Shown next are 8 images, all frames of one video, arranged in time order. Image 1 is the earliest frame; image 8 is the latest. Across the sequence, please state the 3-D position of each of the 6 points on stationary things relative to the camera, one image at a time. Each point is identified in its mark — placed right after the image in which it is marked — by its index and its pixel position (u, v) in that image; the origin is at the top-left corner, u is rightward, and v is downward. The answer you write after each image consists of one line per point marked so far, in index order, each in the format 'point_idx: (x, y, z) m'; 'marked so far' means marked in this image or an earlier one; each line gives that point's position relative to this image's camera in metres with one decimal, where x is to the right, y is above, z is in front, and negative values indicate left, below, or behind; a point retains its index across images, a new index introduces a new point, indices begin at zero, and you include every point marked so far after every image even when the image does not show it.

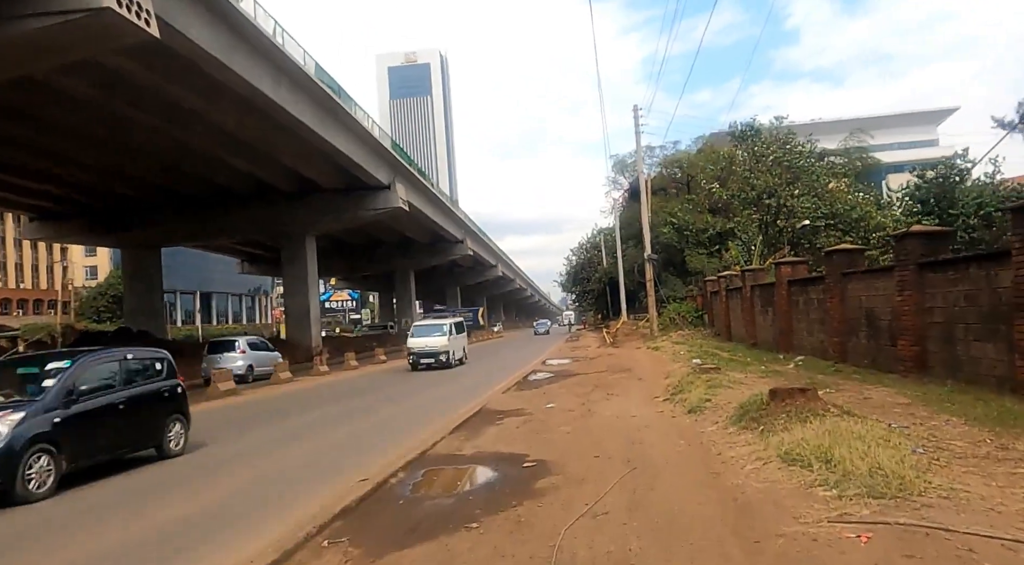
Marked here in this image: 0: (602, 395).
0: (+1.6, -2.0, +12.1) m
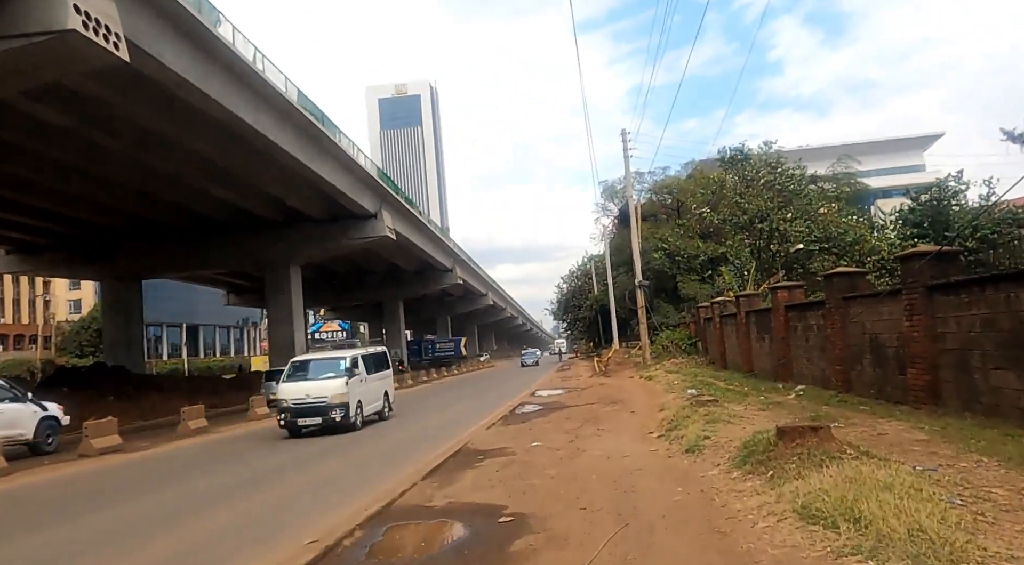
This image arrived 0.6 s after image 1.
0: (+1.3, -2.4, +11.3) m
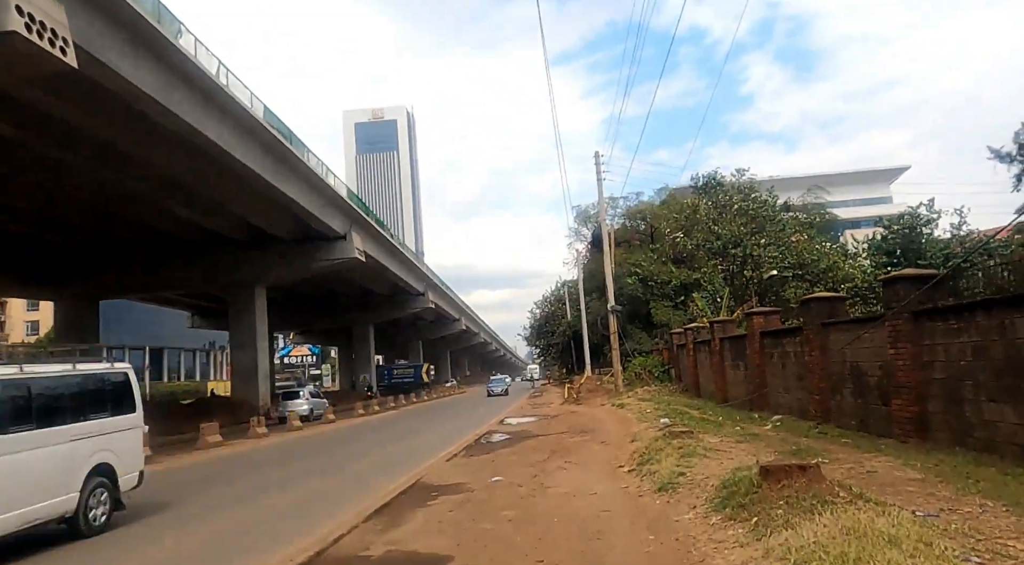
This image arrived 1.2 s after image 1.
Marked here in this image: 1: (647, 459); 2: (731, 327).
0: (+0.7, -2.8, +10.5) m
1: (+1.7, -2.3, +8.8) m
2: (+6.0, -1.2, +18.6) m
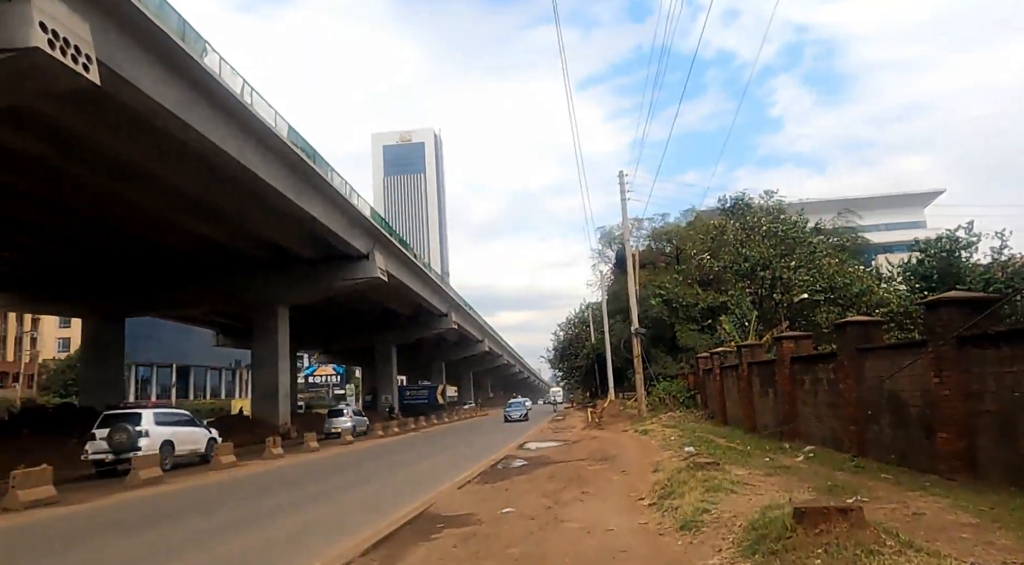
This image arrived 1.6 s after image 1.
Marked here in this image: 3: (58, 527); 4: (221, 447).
0: (+0.9, -3.1, +9.9) m
1: (+1.9, -2.5, +8.2) m
2: (+6.5, -1.8, +17.9) m
3: (-7.6, -4.1, +11.5) m
4: (-8.3, -4.7, +19.5) m
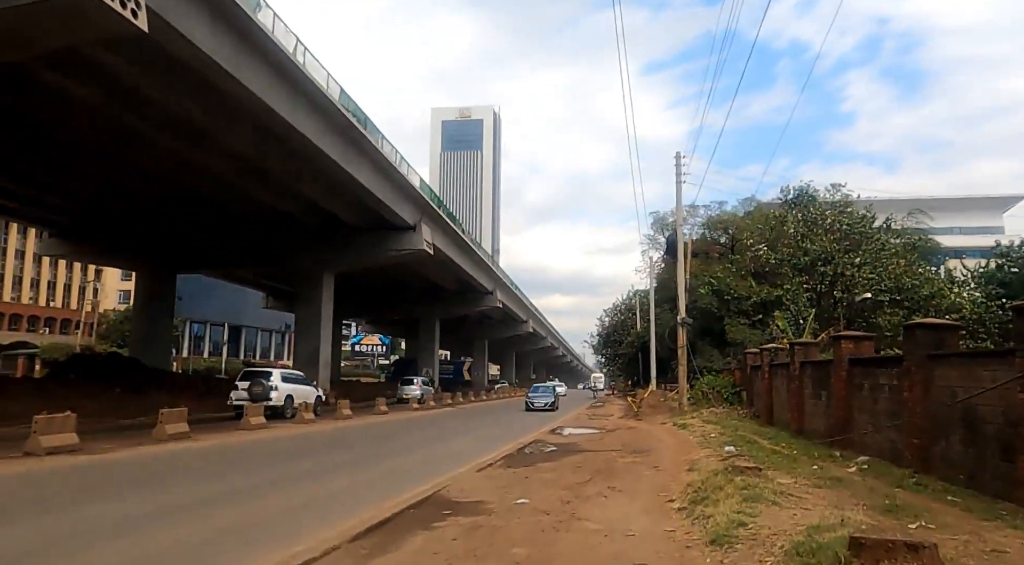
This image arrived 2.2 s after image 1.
0: (+1.2, -2.8, +9.2) m
1: (+2.0, -2.3, +7.3) m
2: (+7.4, -1.7, +16.7) m
3: (-7.3, -3.2, +11.4) m
4: (-7.4, -3.6, +19.4) m
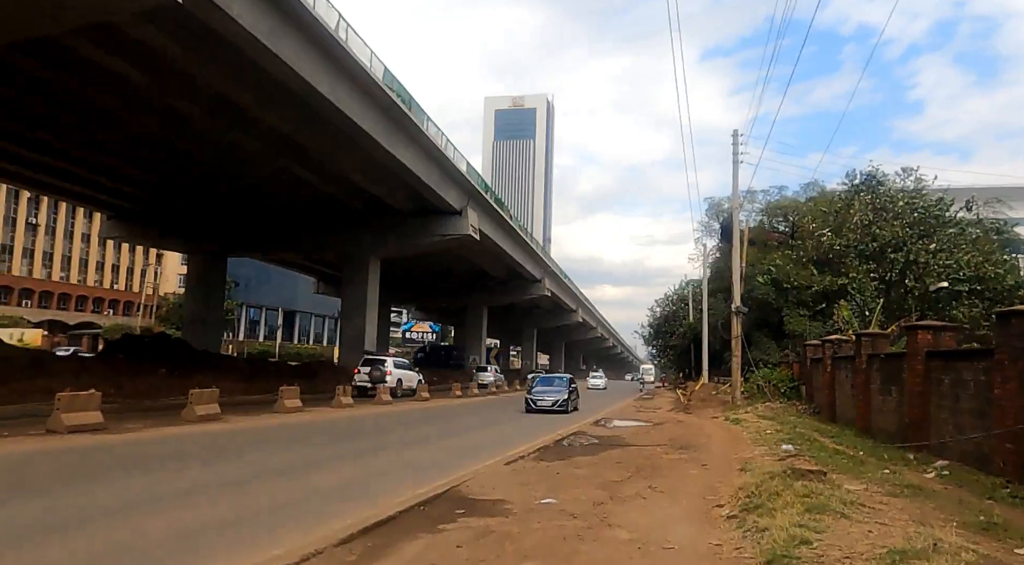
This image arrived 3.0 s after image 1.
0: (+1.5, -2.5, +8.2) m
1: (+2.2, -2.0, +6.3) m
2: (+8.3, -1.3, +15.2) m
3: (-6.7, -2.8, +11.1) m
4: (-6.2, -3.0, +19.1) m
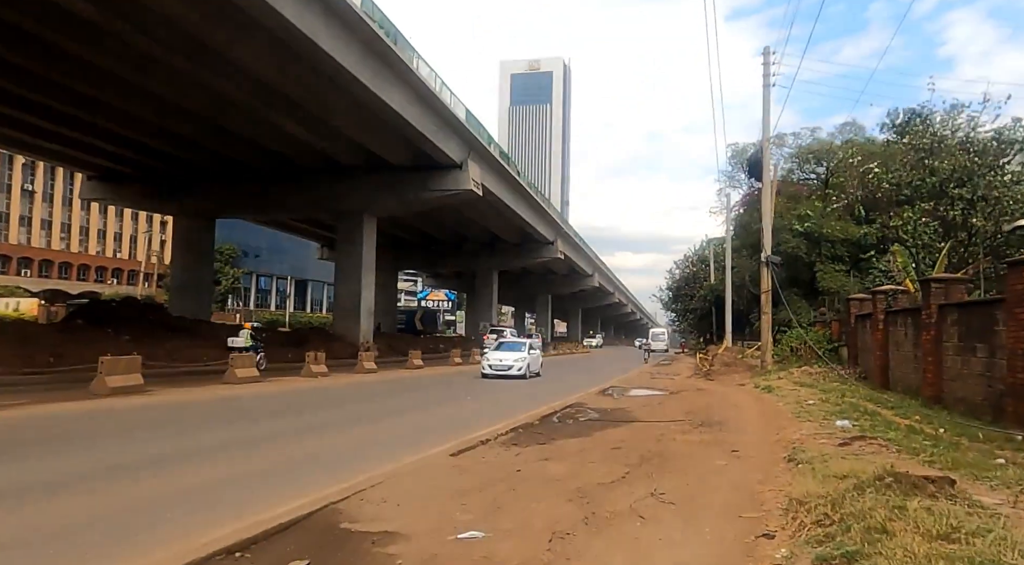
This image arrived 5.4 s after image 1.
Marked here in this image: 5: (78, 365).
0: (+1.0, -1.7, +5.3) m
1: (+1.6, -1.3, +3.4) m
2: (+7.9, -0.1, +12.1) m
3: (-7.2, -2.0, +8.4) m
4: (-6.5, -1.8, +16.4) m
5: (-12.1, -2.2, +19.0) m
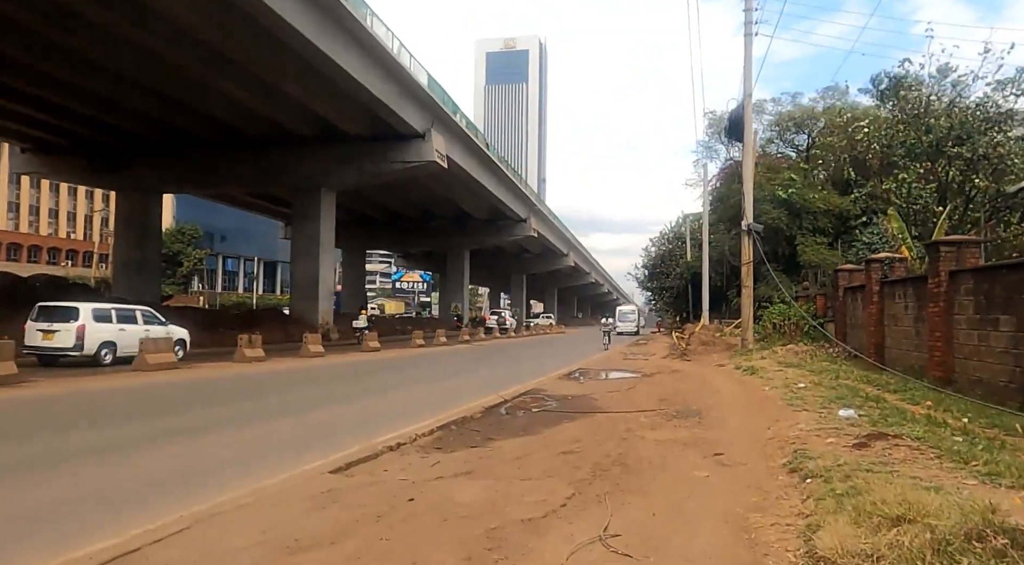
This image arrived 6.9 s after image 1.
0: (+0.4, -1.3, +3.5) m
1: (+1.1, -1.0, +1.6) m
2: (+7.0, +0.4, +10.5) m
3: (-7.9, -1.6, +6.4) m
4: (-7.5, -1.2, +14.4) m
5: (-13.2, -1.6, +16.8) m
